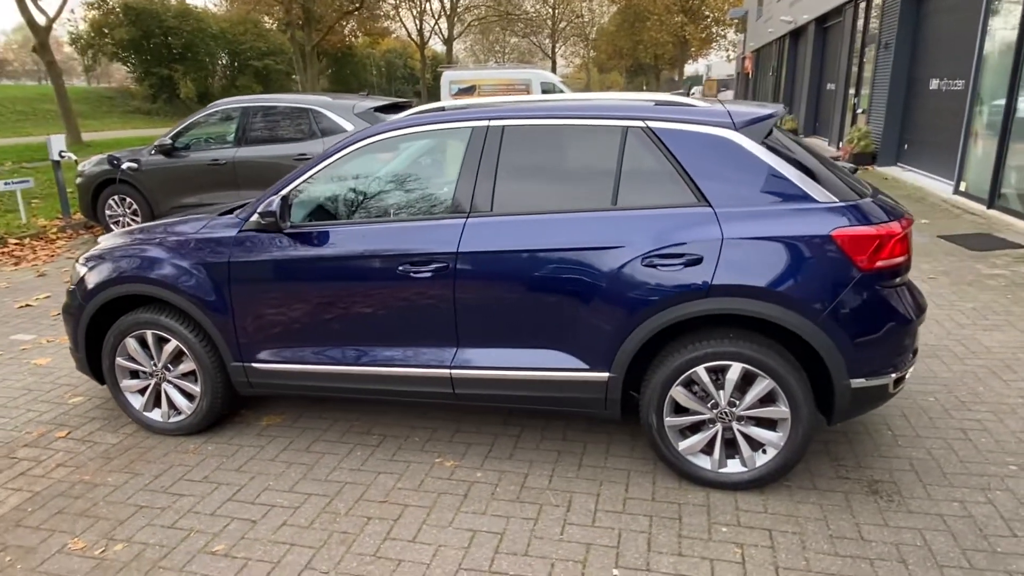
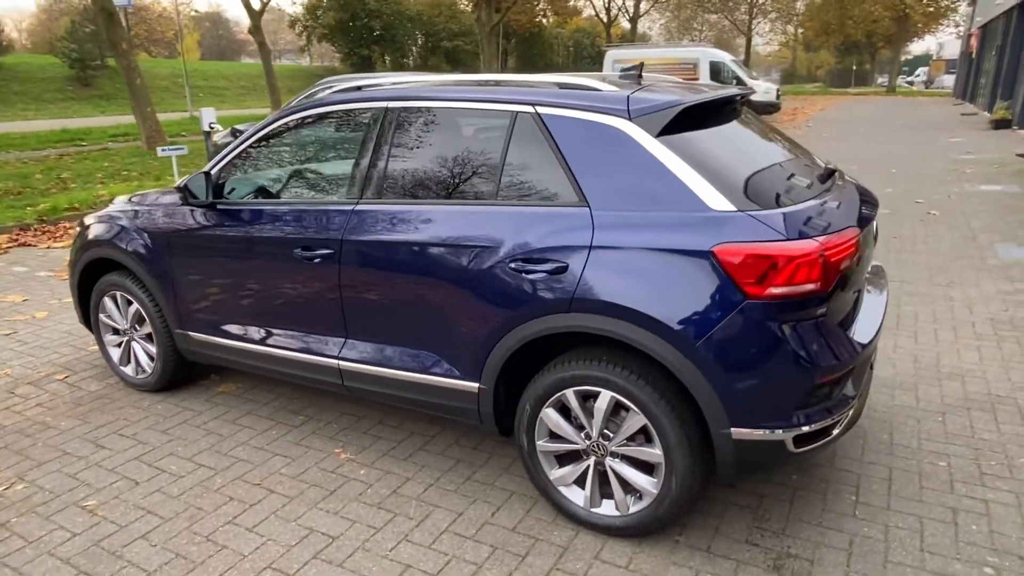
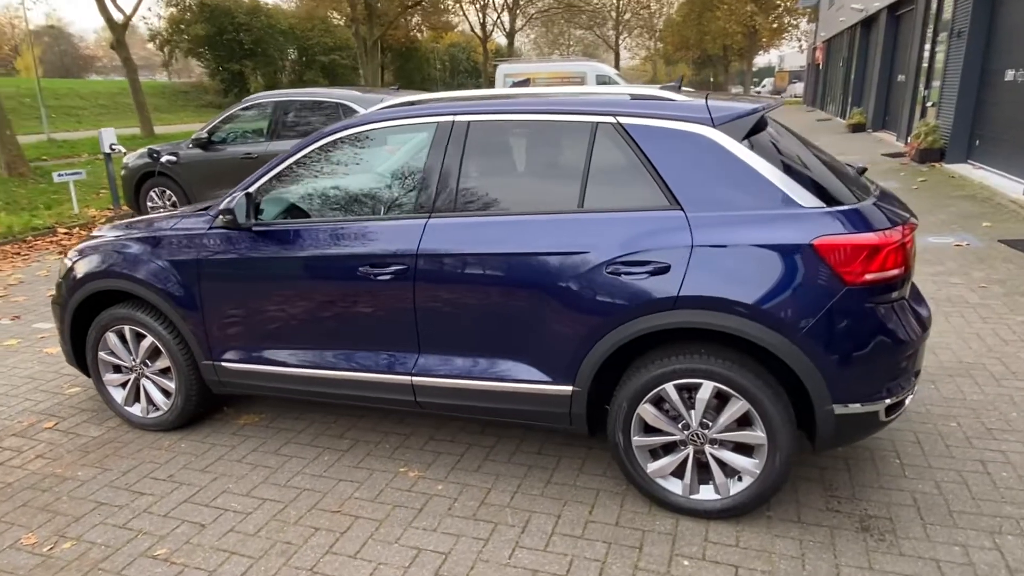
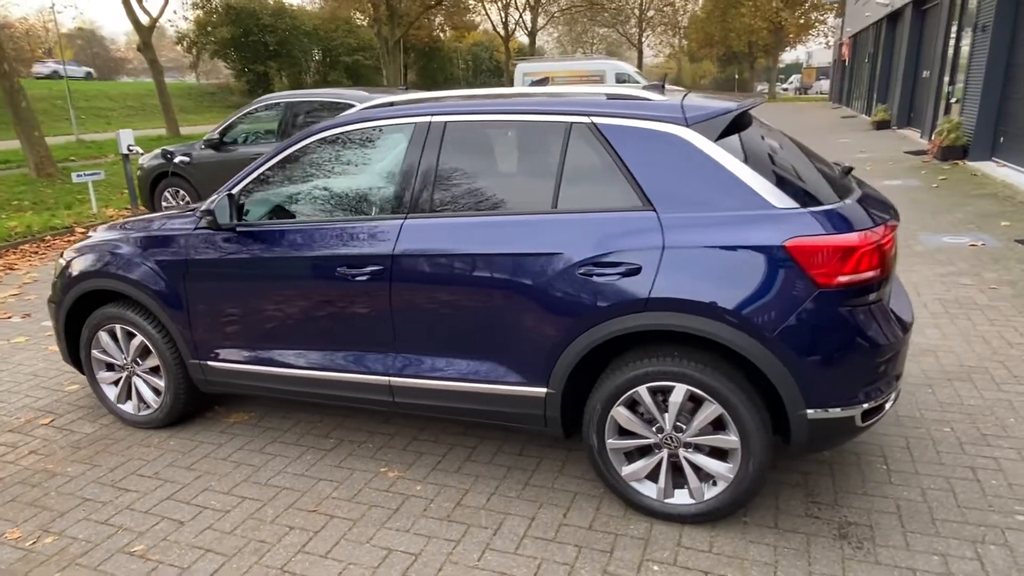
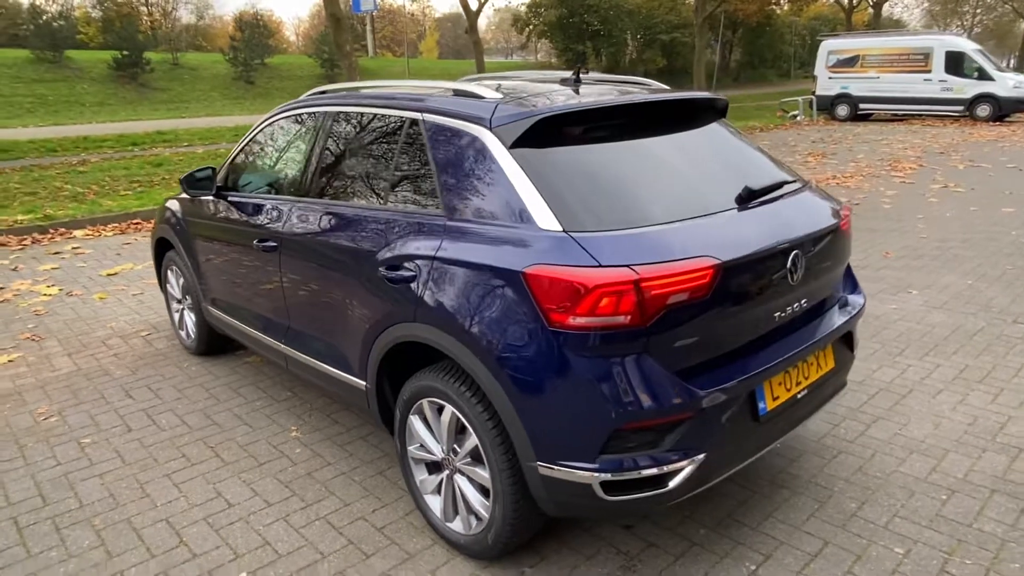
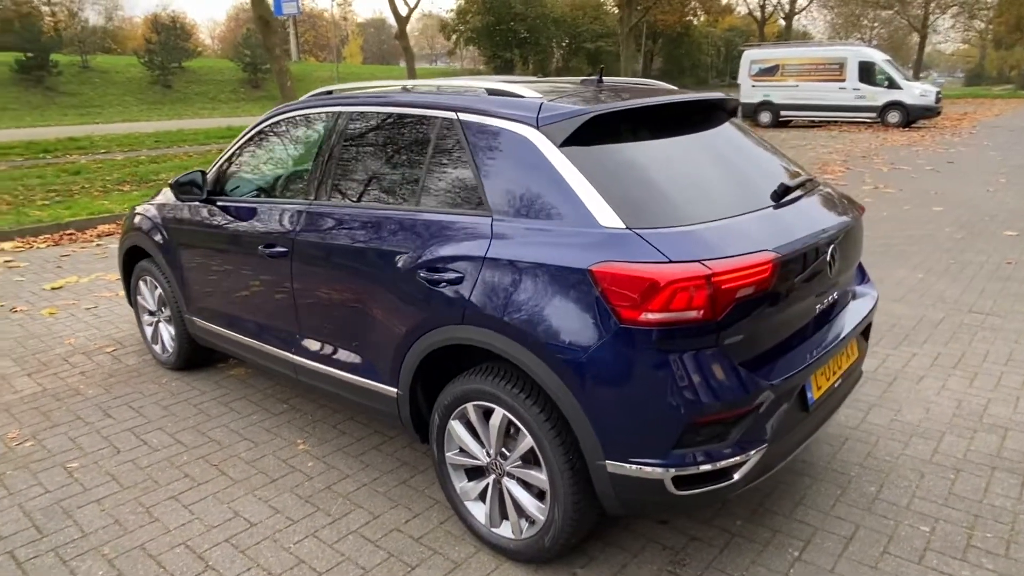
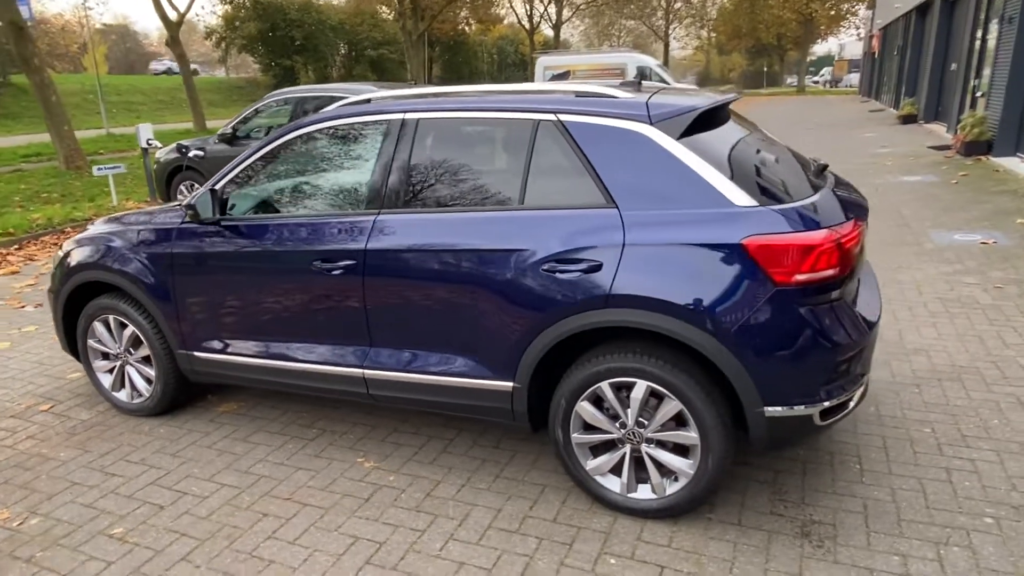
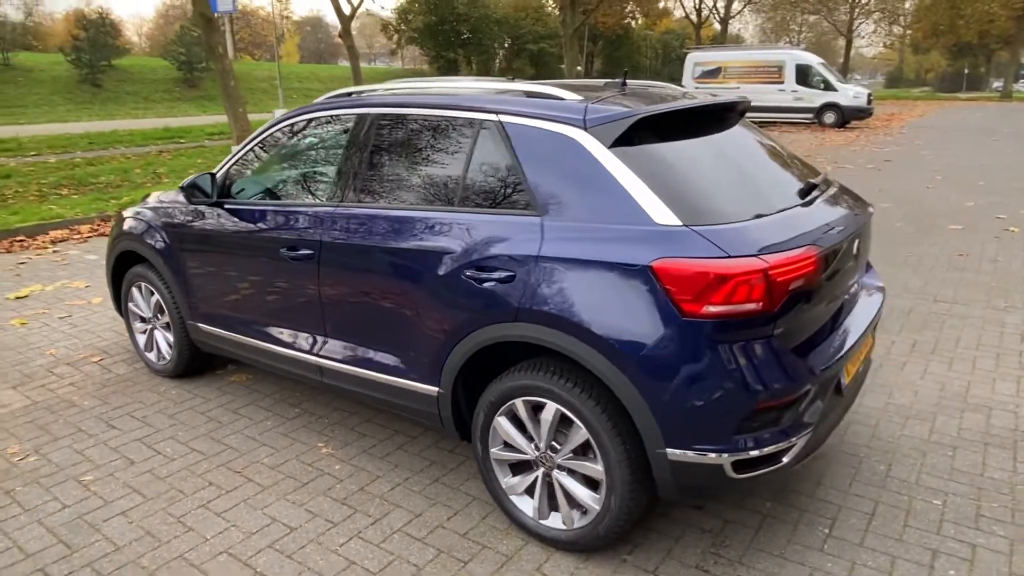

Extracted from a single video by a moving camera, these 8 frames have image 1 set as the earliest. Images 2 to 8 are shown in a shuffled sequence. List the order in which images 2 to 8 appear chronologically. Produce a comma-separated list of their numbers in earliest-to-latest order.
3, 4, 7, 2, 8, 6, 5
